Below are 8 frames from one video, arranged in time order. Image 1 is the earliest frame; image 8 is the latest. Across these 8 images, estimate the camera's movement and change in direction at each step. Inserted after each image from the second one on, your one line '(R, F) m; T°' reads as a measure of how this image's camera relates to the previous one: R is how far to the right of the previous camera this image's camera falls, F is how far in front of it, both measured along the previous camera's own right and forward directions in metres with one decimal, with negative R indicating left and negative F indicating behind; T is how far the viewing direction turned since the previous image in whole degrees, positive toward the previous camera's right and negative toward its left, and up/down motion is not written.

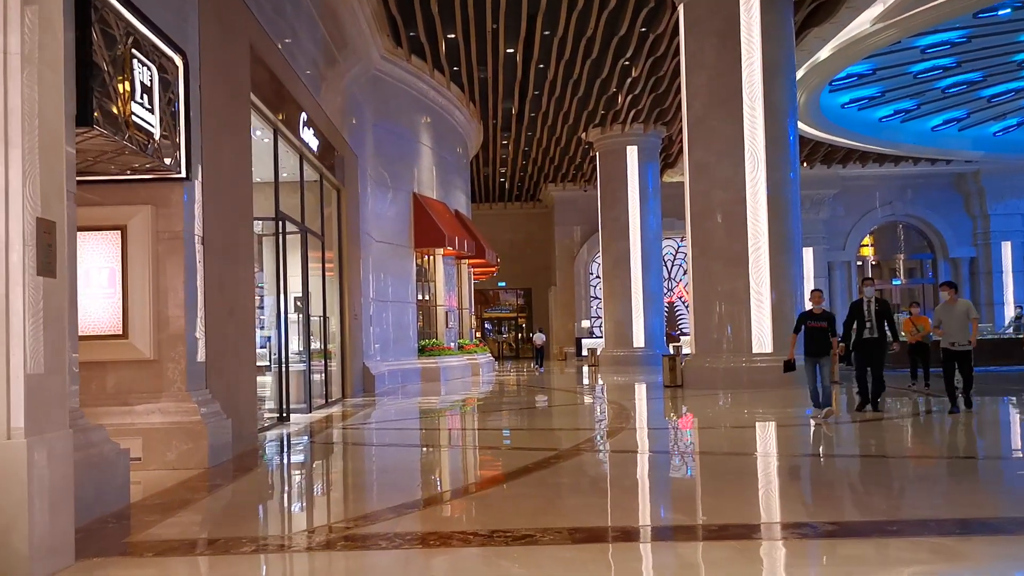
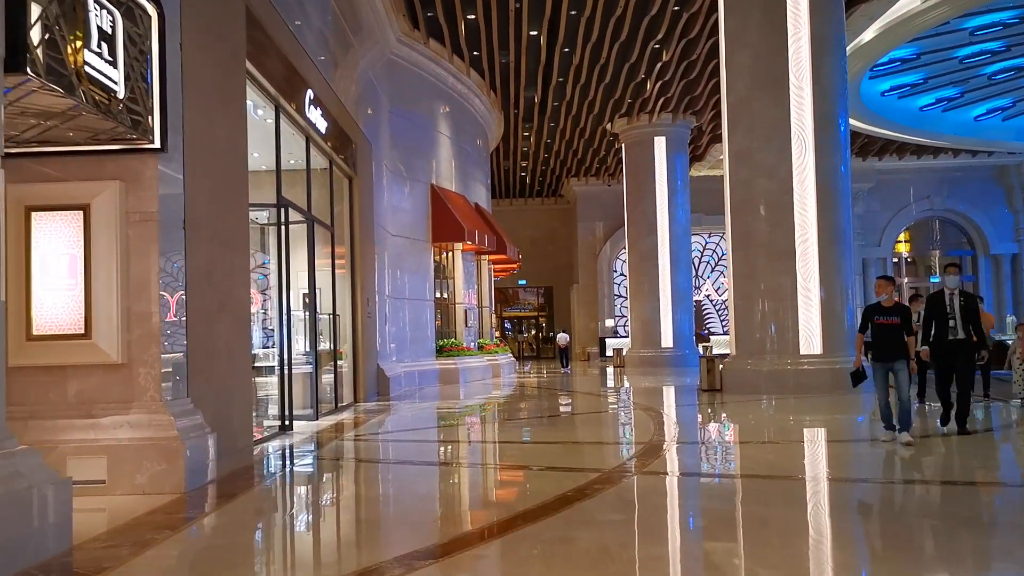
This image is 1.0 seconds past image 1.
(-0.1, +0.8) m; -1°
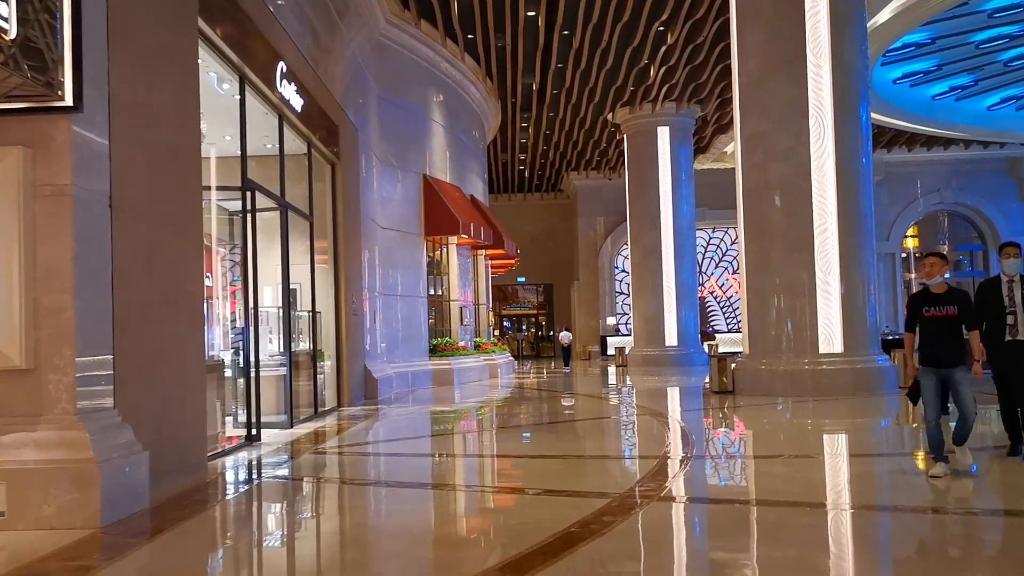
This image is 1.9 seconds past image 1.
(0.0, +0.8) m; 0°
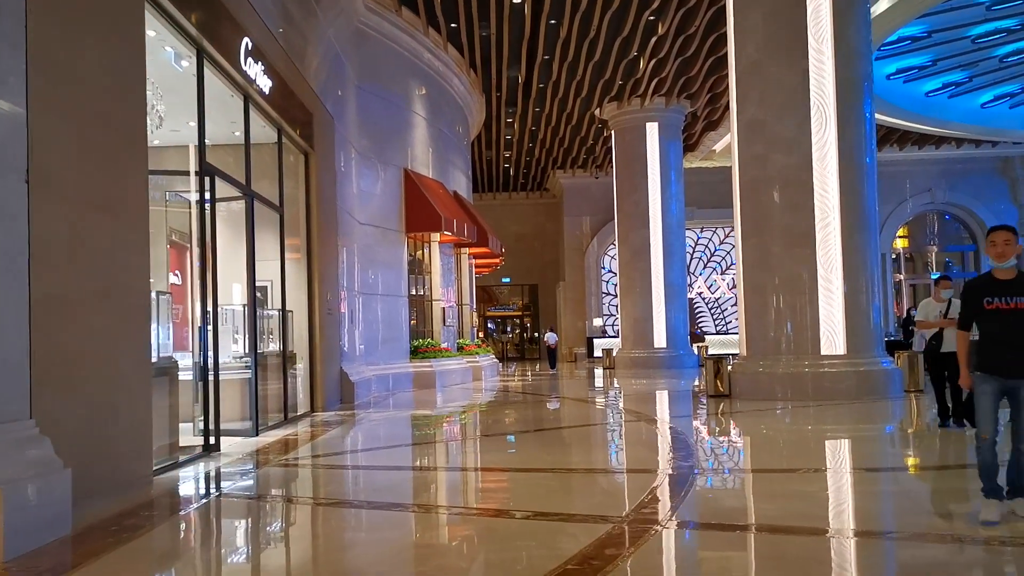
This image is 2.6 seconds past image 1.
(0.0, +0.5) m; +1°
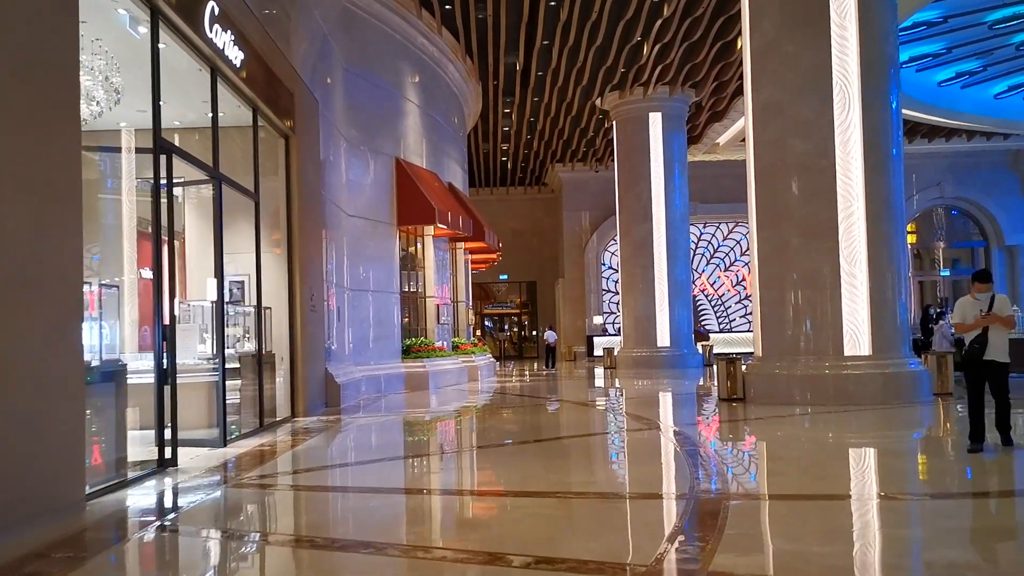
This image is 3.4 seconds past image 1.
(0.0, +0.7) m; 0°
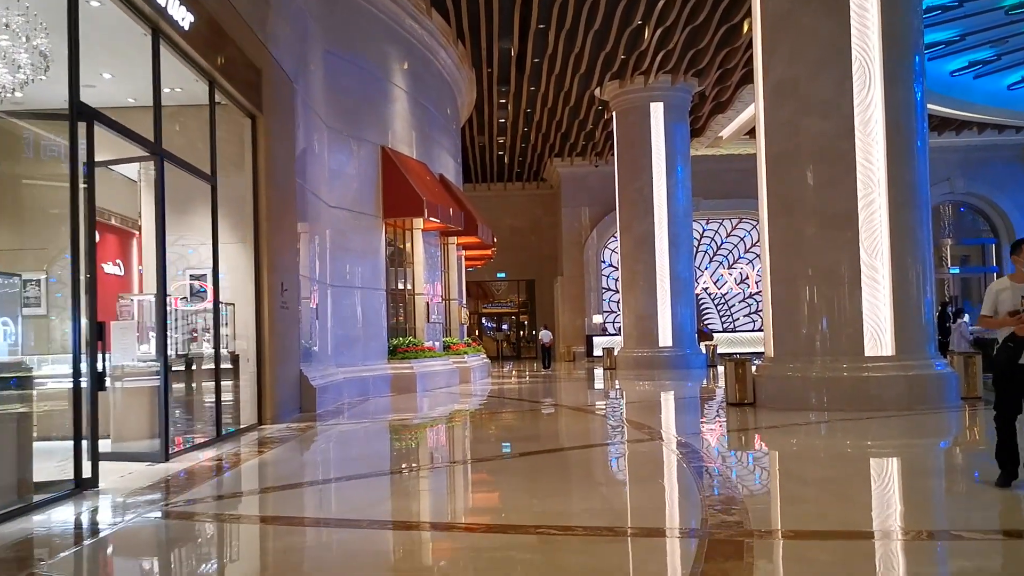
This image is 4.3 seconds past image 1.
(+0.1, +0.7) m; 0°
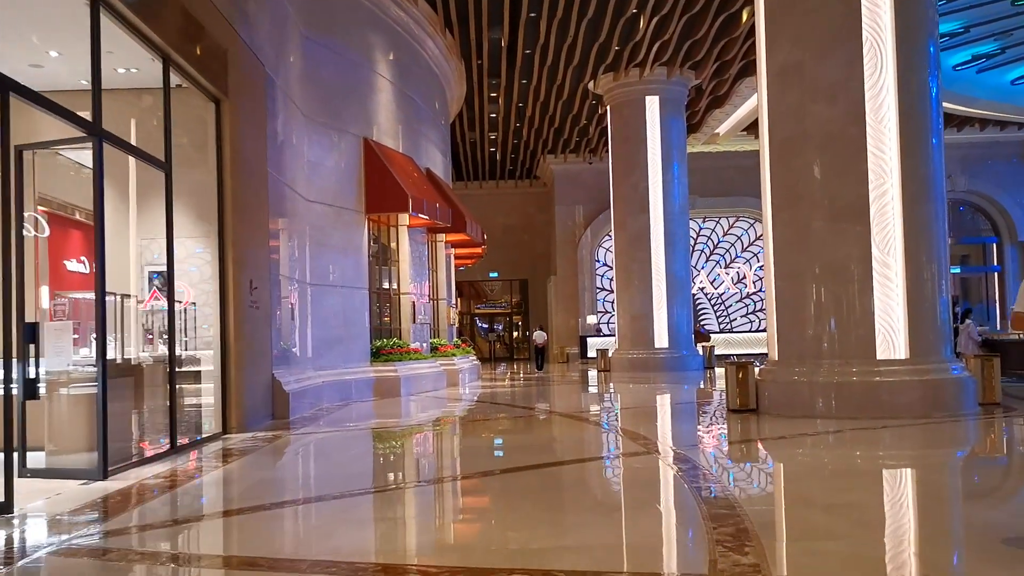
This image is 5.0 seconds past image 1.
(+0.1, +0.5) m; 0°
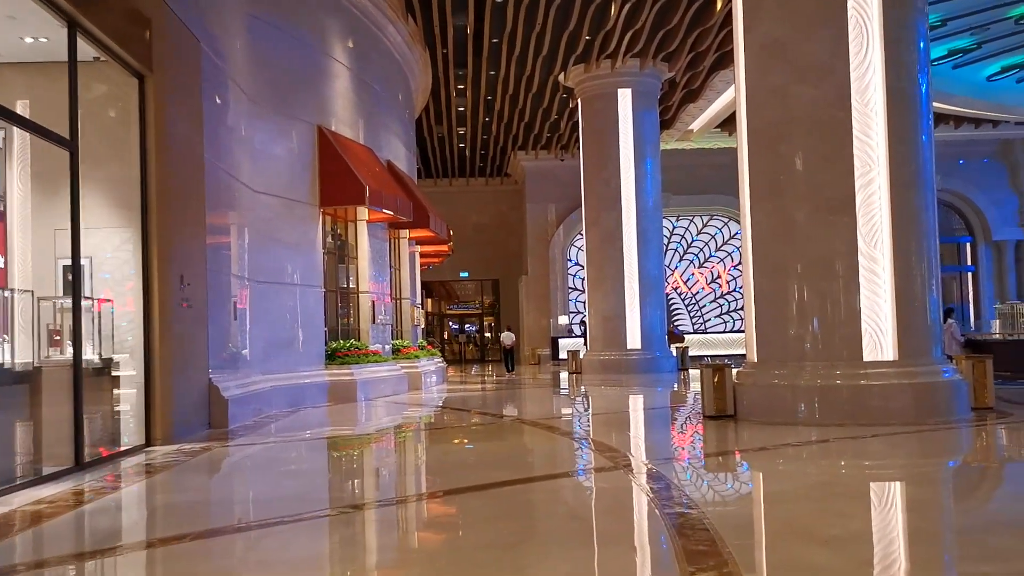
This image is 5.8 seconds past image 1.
(+0.1, +0.6) m; +2°
